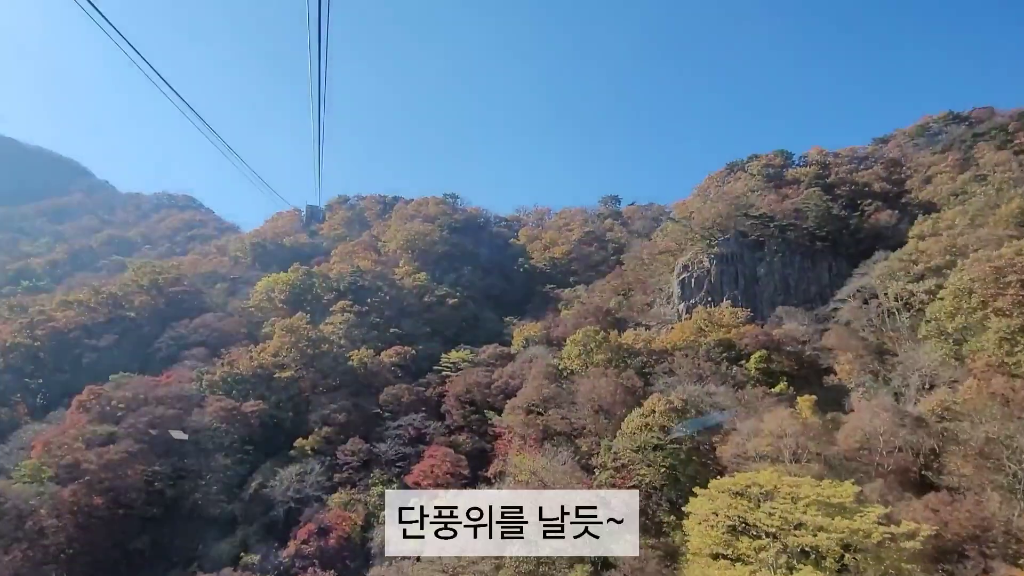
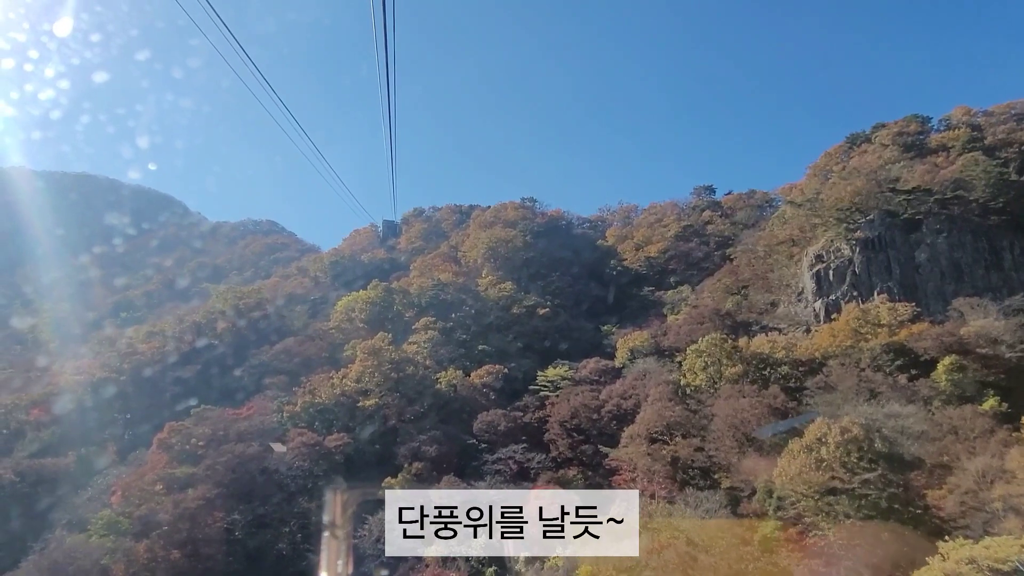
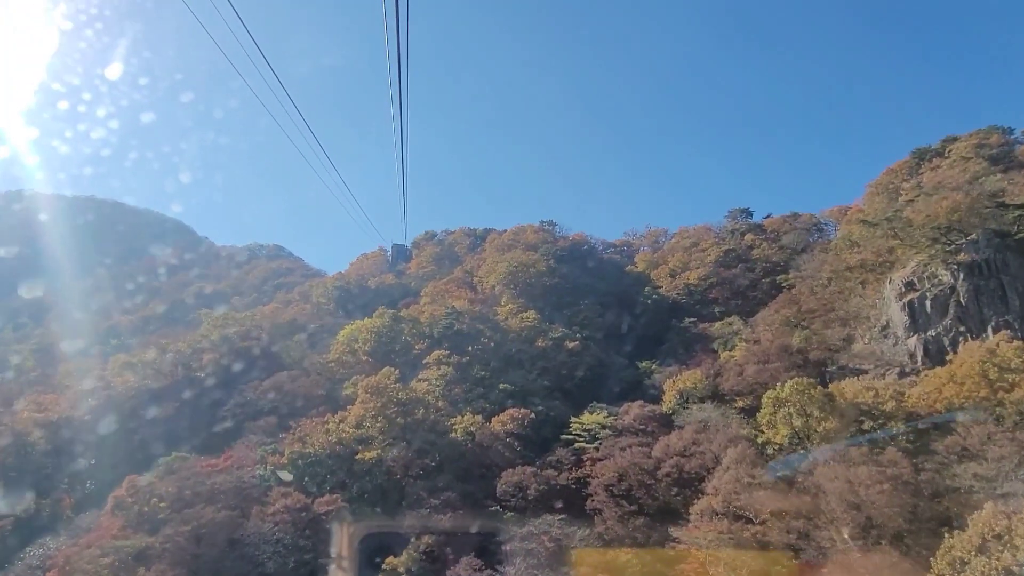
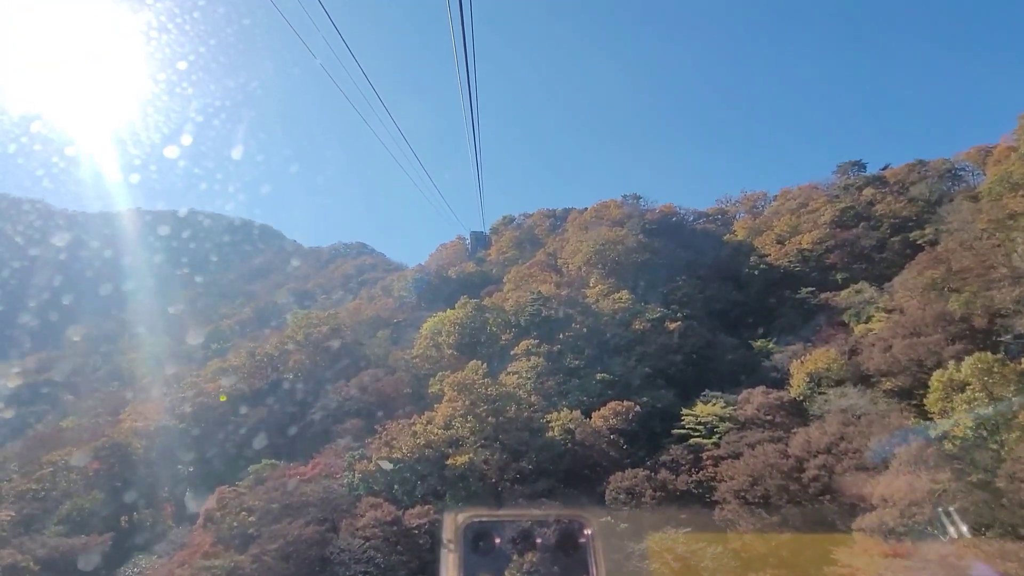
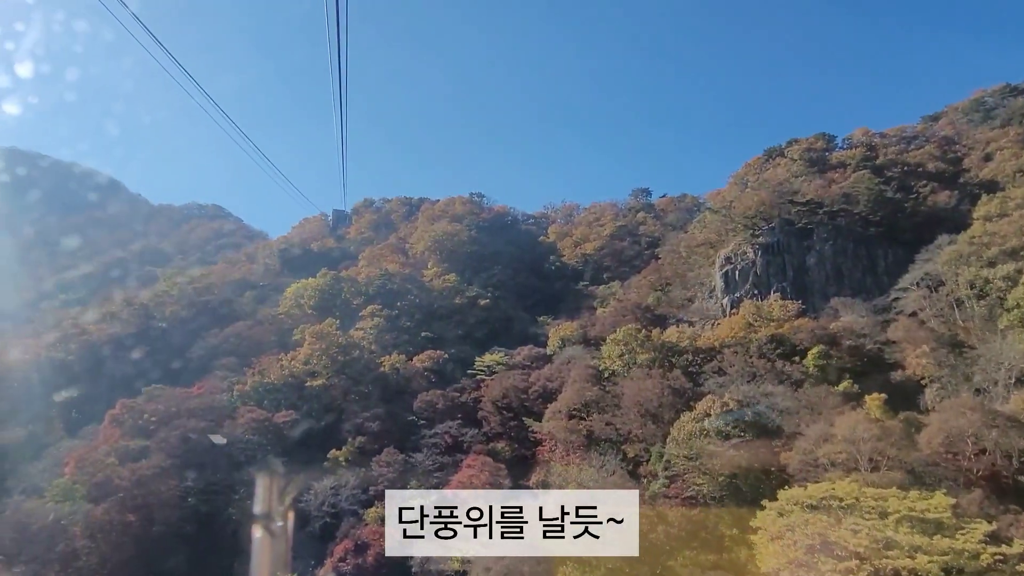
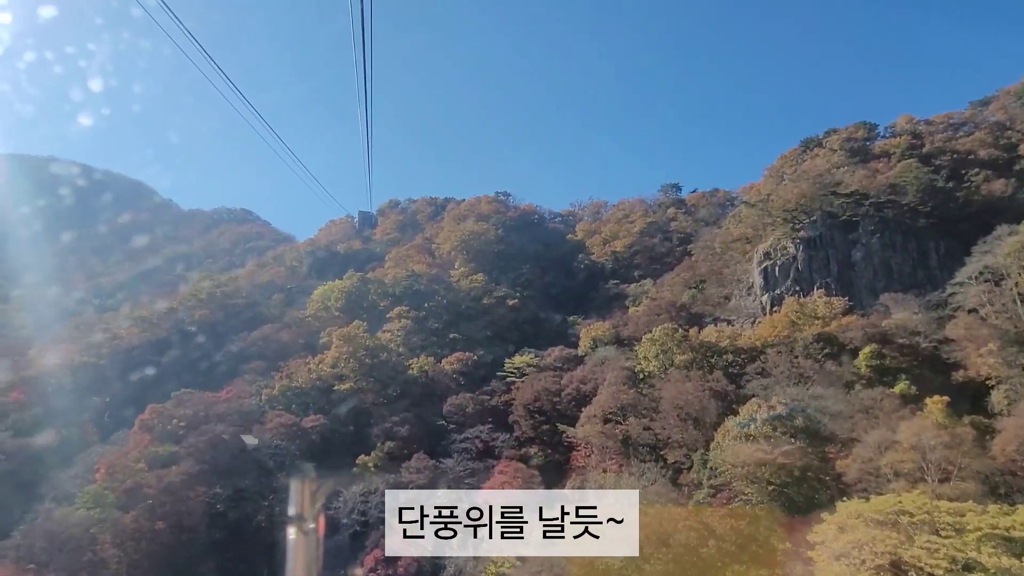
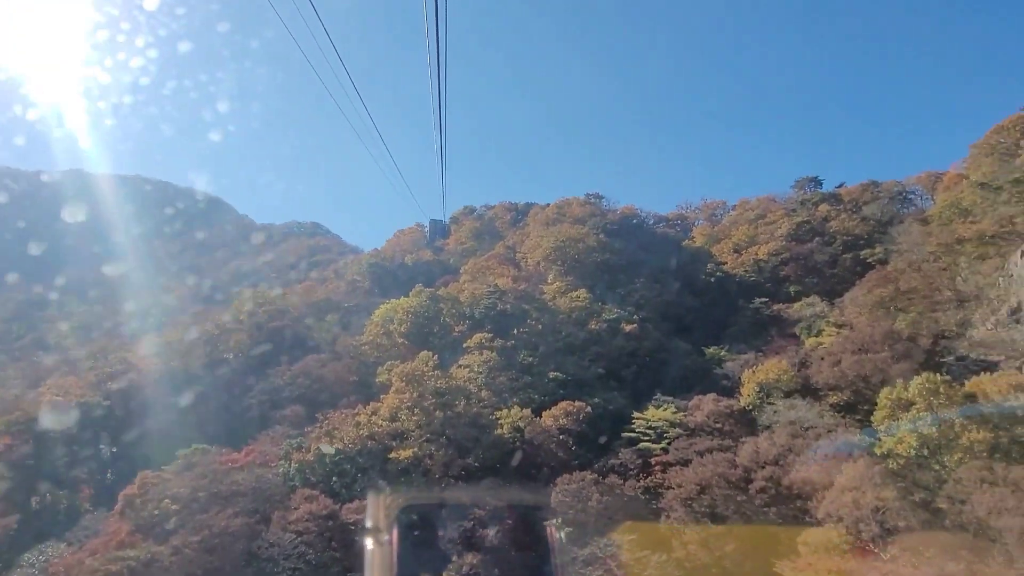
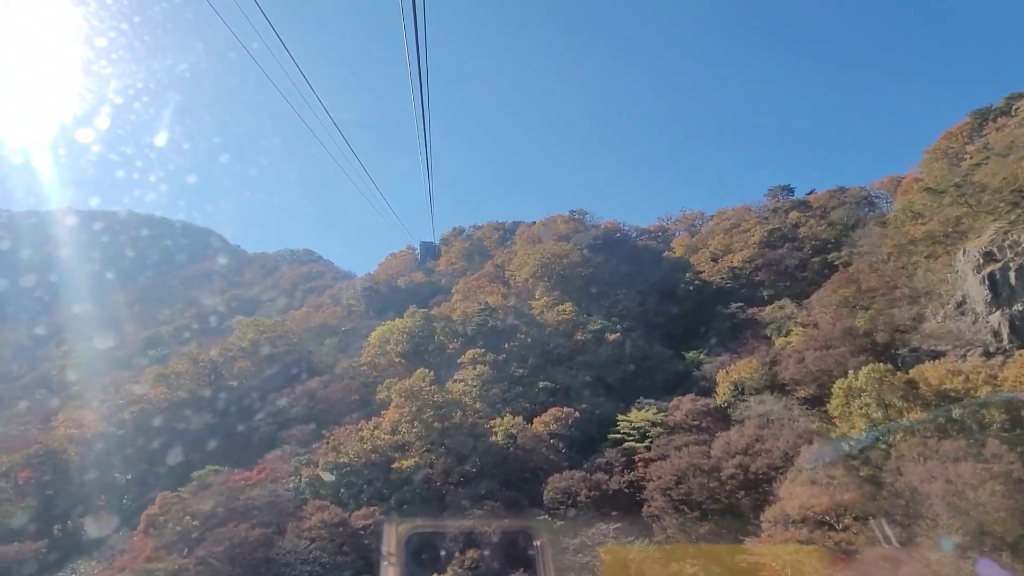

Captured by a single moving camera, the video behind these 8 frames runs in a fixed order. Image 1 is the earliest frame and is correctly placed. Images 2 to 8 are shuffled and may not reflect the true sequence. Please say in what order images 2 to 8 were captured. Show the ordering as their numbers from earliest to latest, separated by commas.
5, 6, 2, 3, 8, 4, 7
